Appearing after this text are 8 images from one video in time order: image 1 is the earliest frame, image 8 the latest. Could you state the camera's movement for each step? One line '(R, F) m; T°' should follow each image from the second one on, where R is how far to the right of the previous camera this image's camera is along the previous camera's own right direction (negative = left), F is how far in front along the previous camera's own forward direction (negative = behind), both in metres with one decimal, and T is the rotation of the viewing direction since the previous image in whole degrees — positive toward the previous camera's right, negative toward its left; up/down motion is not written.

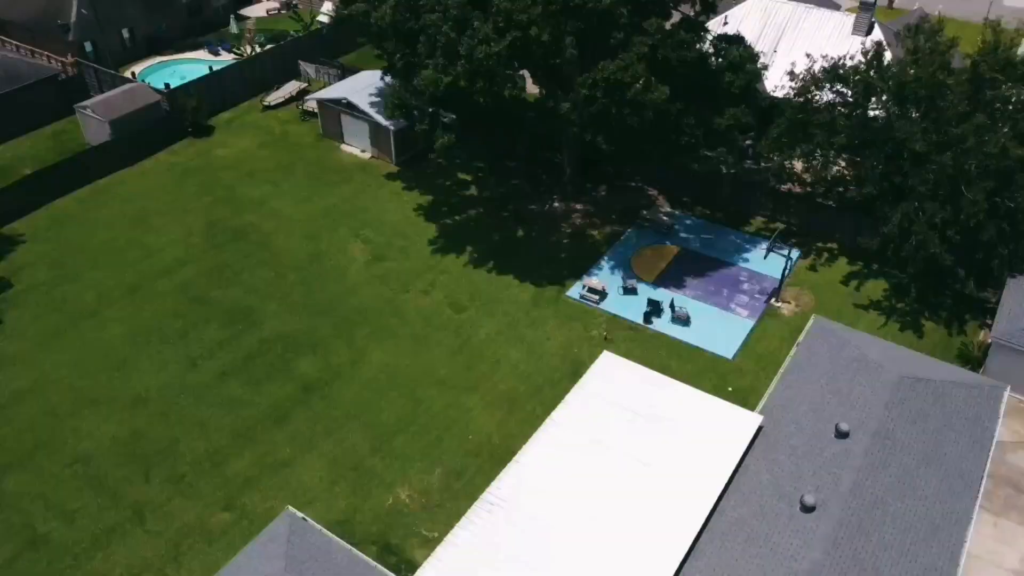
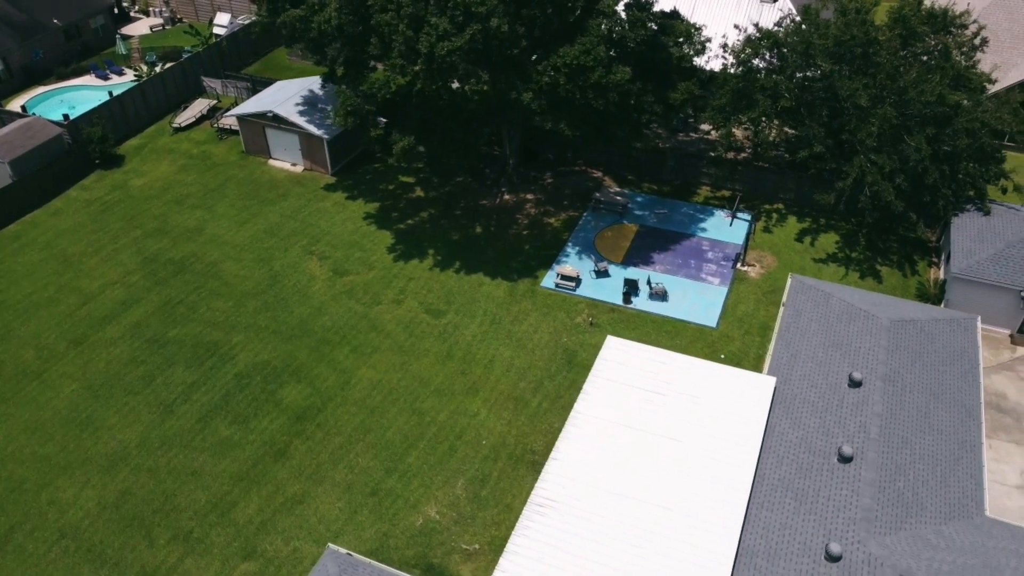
(-3.6, +0.8) m; +8°
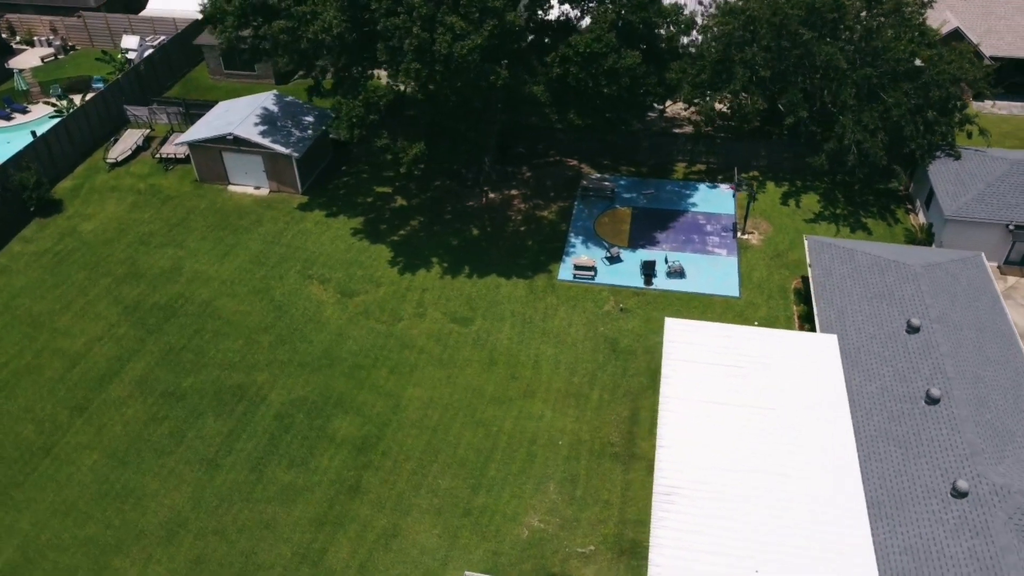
(-6.0, +1.0) m; +9°
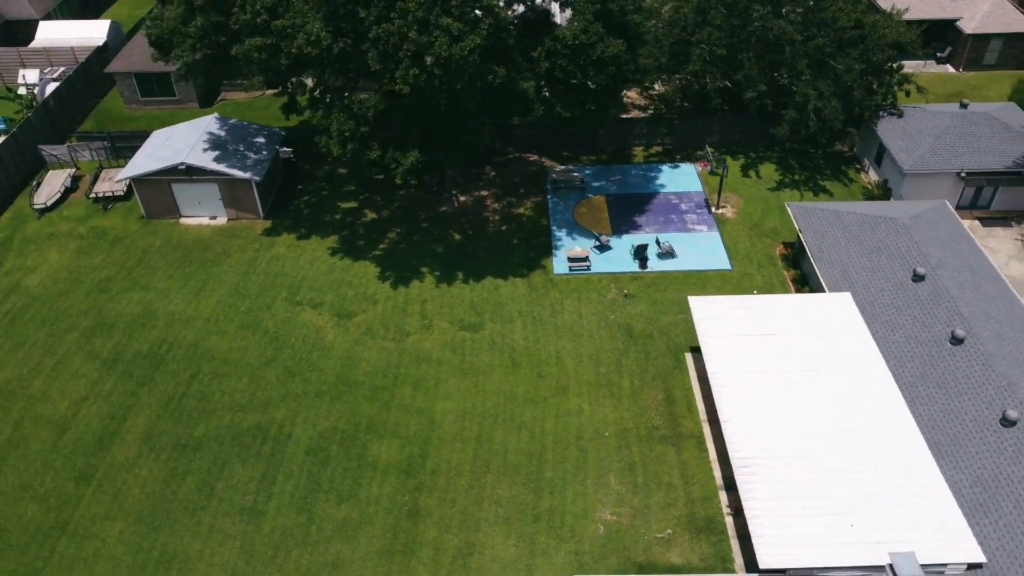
(-4.8, +0.7) m; +8°
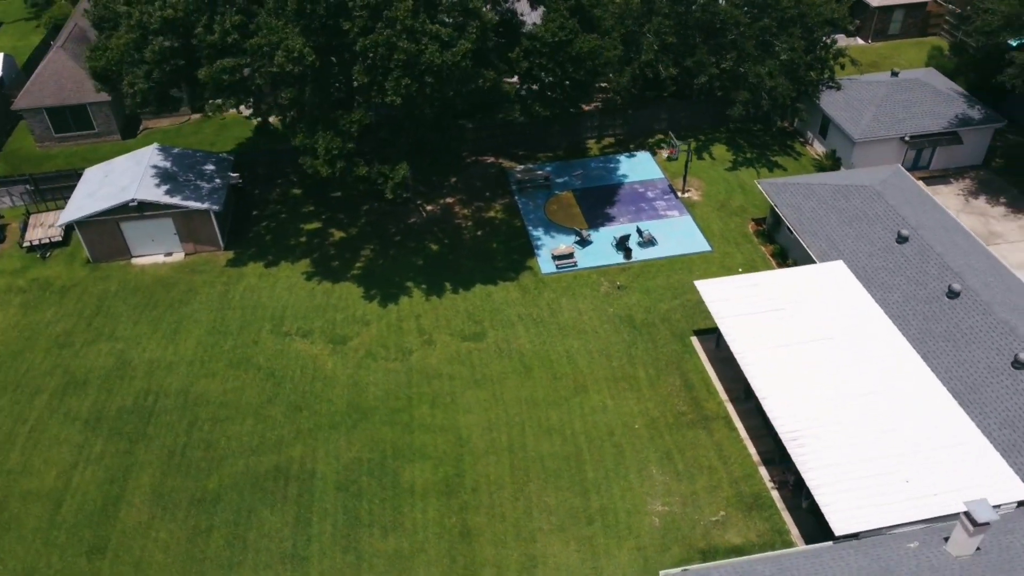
(-4.0, +0.7) m; +8°
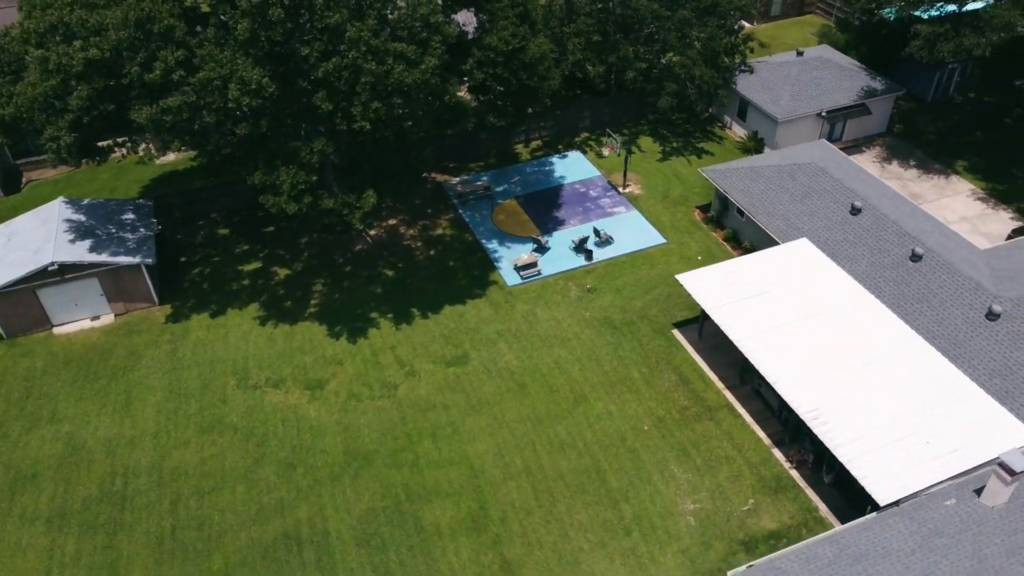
(-3.9, +1.1) m; +9°
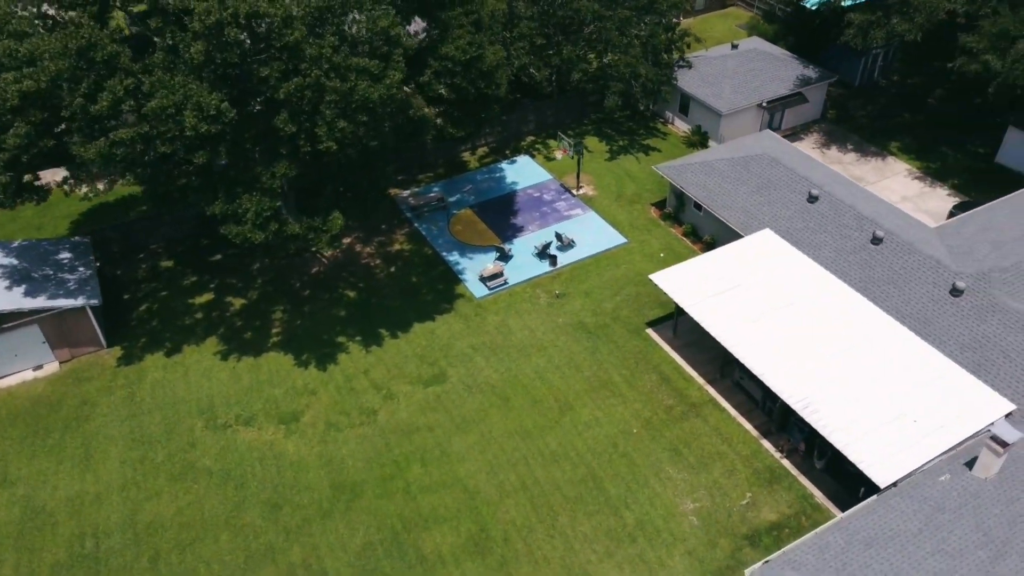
(-1.8, +0.6) m; +6°
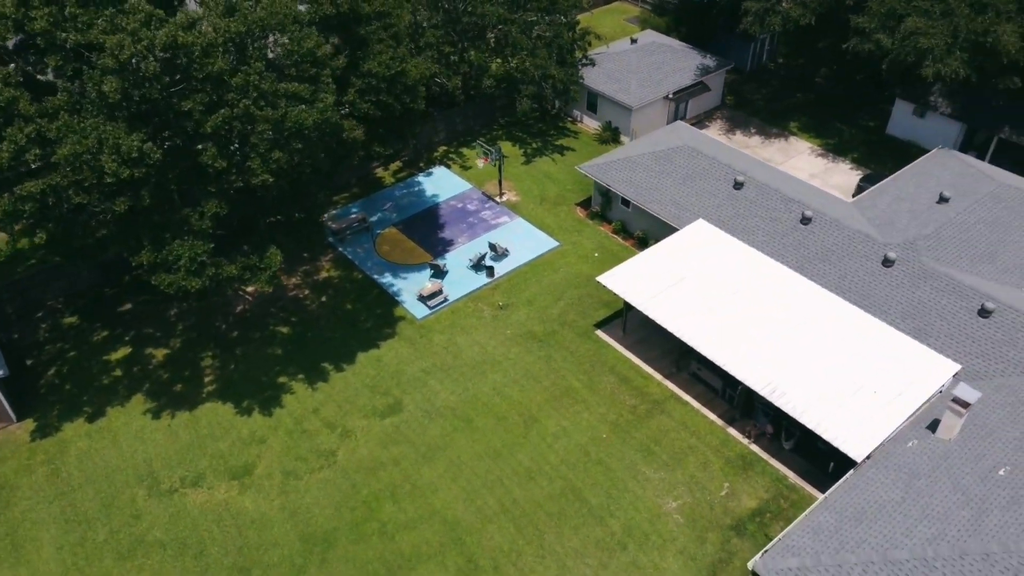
(-2.0, +0.9) m; +8°
